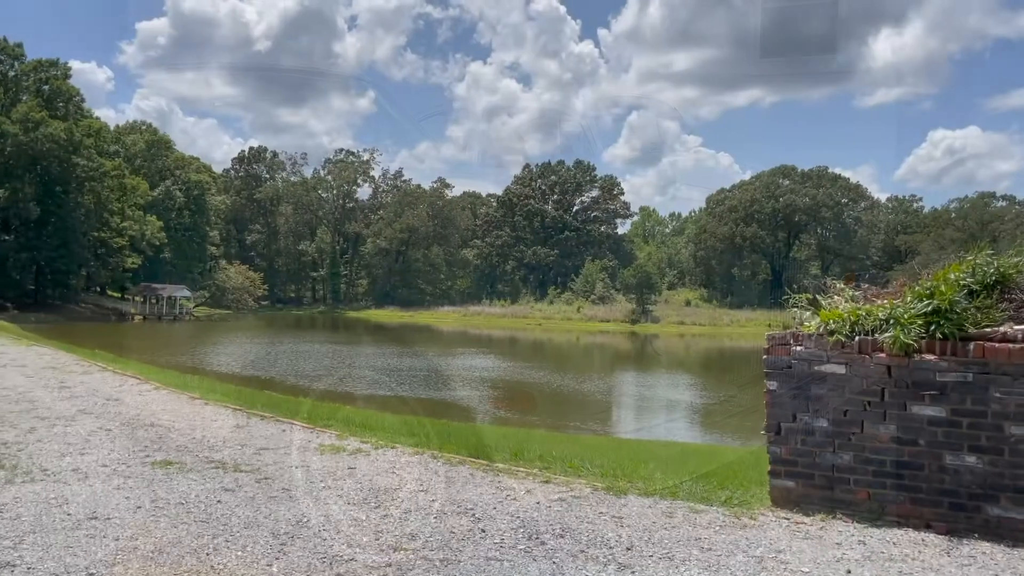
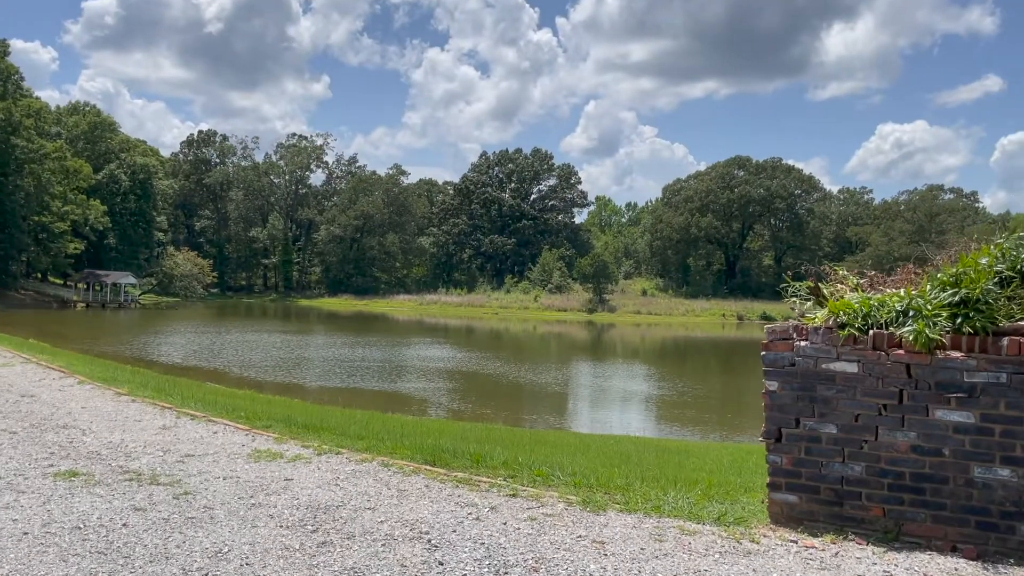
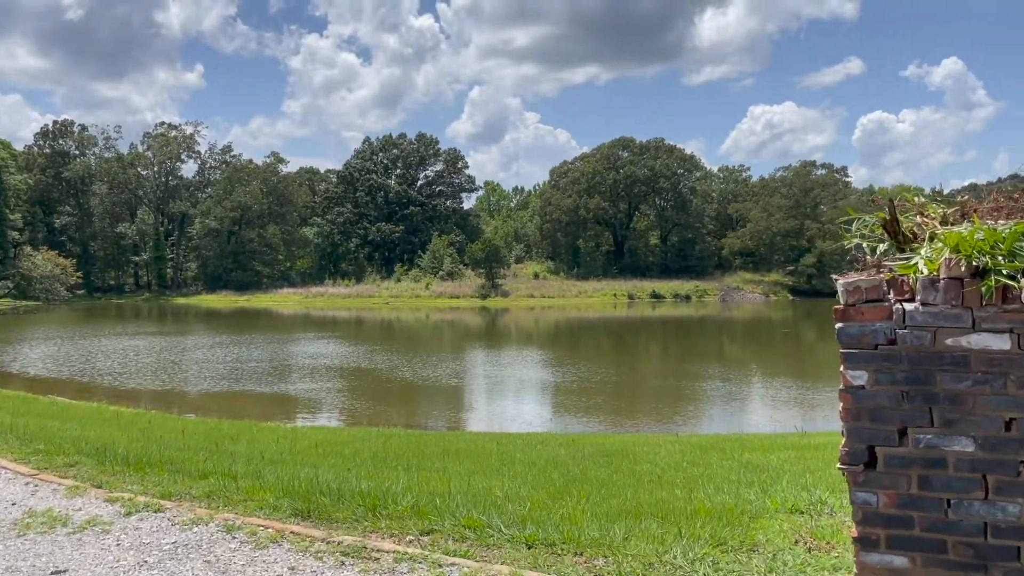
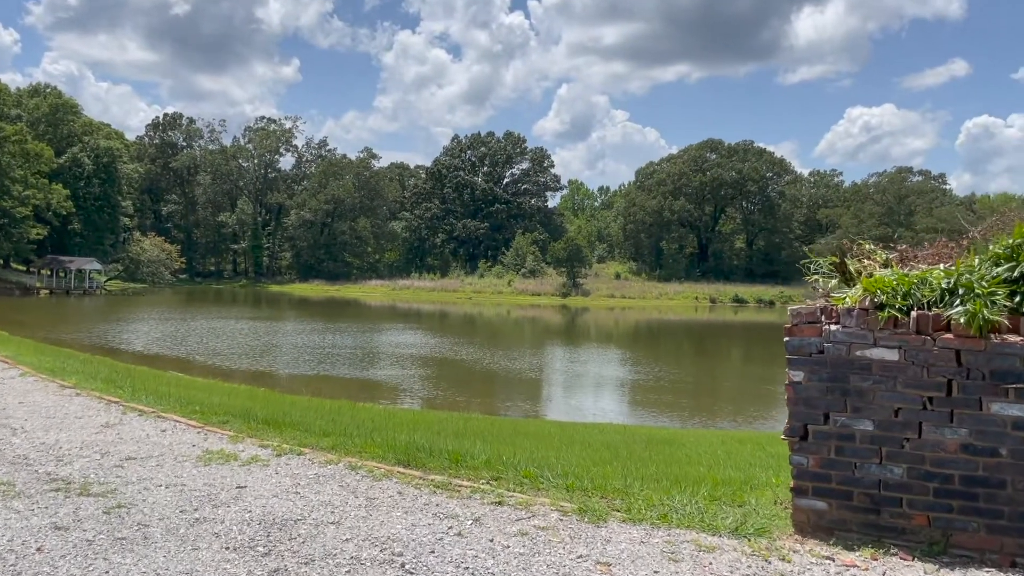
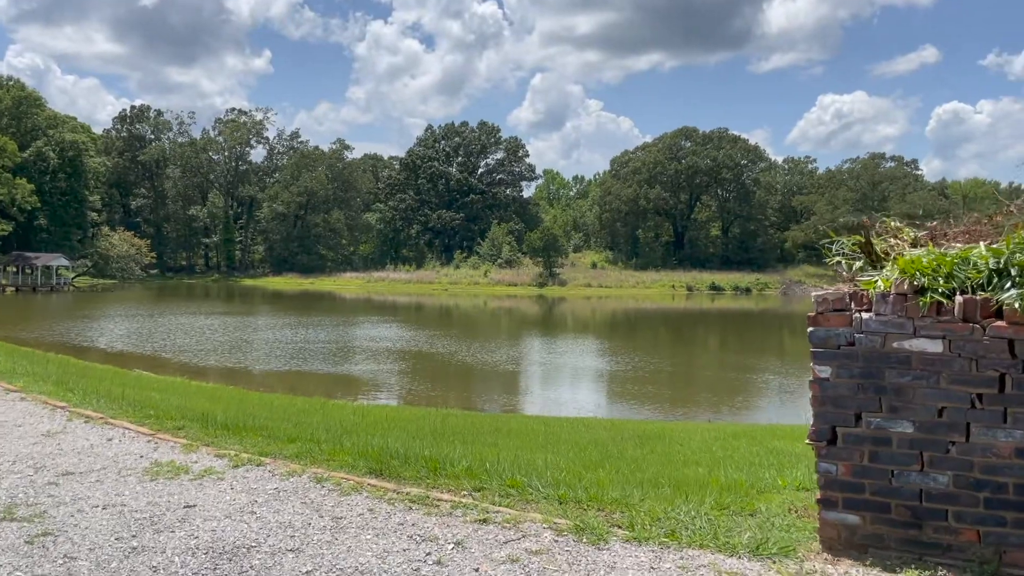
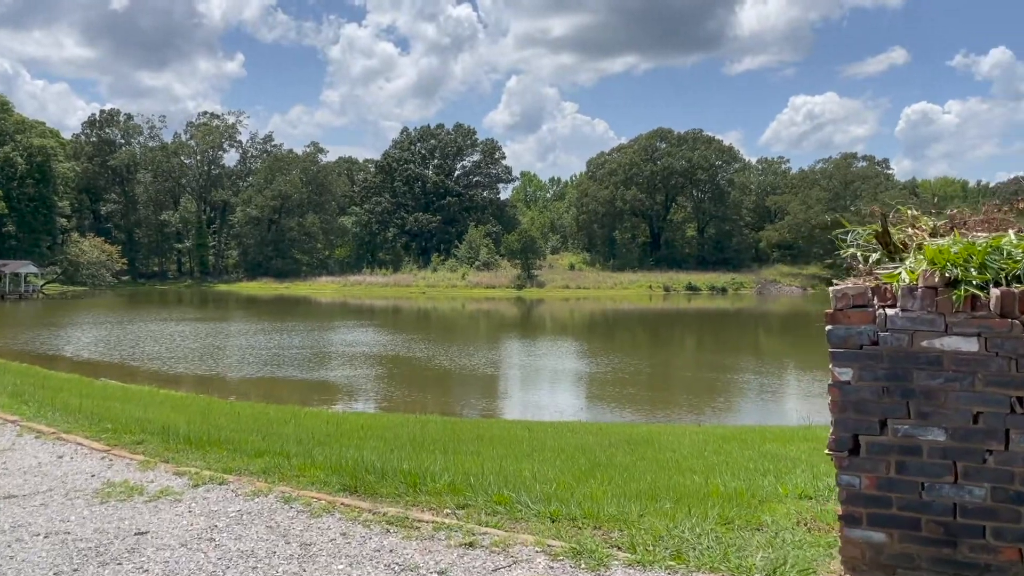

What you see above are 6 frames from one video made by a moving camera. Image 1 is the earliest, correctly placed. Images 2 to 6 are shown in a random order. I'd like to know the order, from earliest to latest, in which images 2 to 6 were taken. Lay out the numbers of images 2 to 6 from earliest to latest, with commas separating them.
2, 4, 5, 6, 3
